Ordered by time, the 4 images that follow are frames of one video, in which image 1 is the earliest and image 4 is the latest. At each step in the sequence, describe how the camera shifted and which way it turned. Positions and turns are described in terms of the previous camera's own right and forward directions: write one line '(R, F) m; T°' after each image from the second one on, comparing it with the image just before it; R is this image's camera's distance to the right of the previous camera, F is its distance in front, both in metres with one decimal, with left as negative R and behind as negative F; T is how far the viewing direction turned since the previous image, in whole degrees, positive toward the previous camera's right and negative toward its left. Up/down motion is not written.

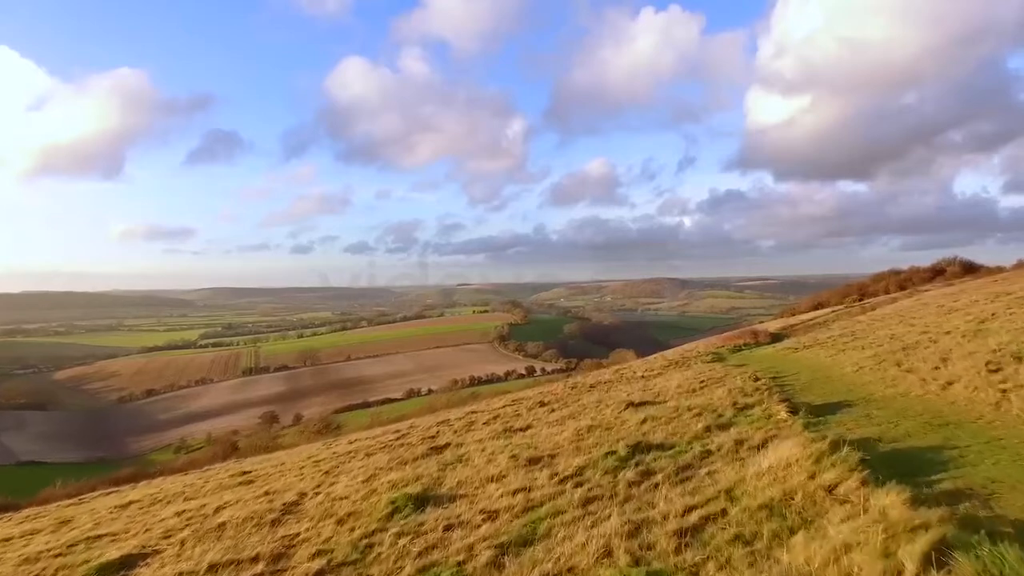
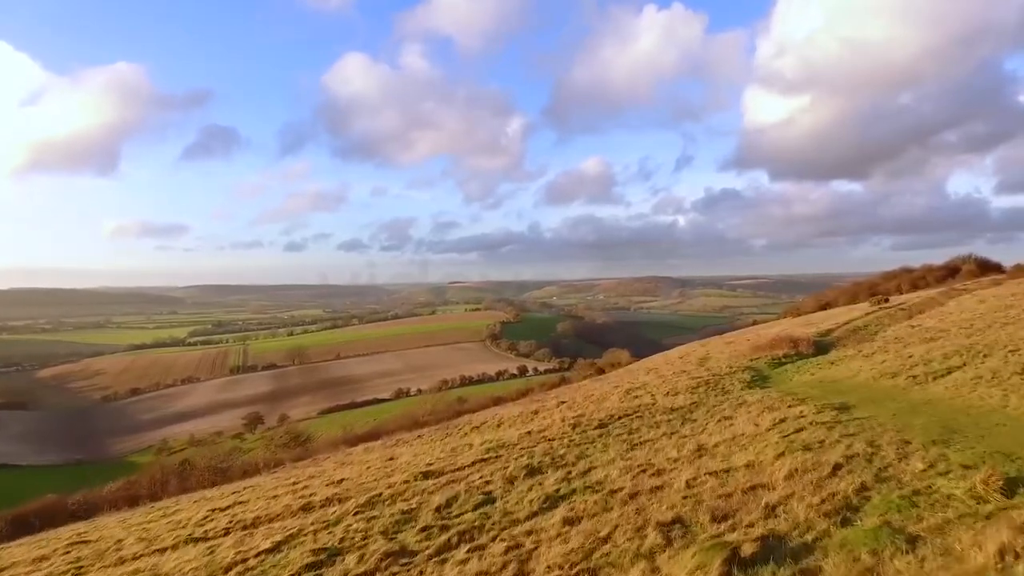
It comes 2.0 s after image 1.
(+0.2, +3.7) m; +1°
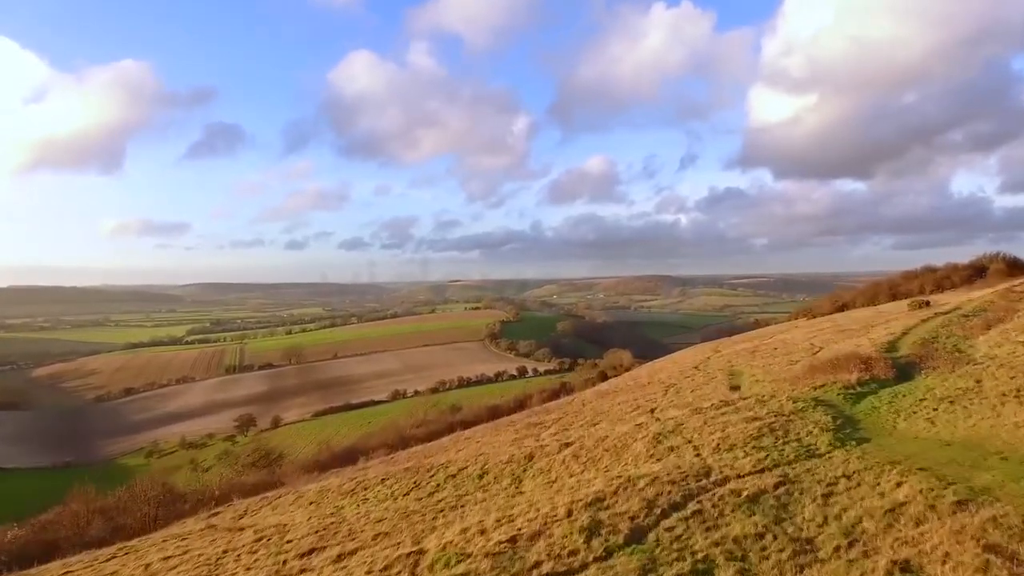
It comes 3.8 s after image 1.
(+0.3, +3.9) m; 0°
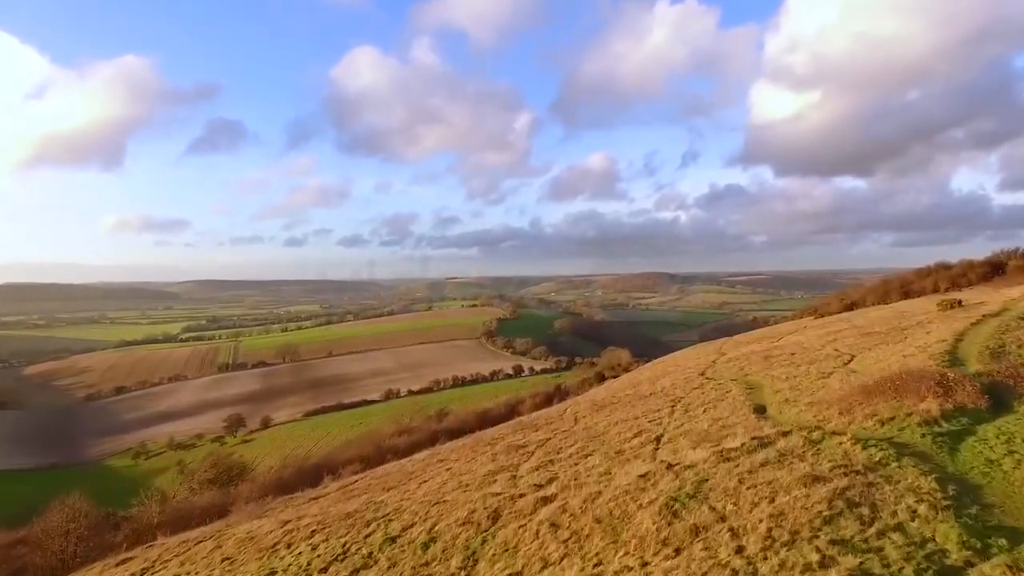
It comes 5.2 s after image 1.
(+0.6, +3.2) m; 0°
